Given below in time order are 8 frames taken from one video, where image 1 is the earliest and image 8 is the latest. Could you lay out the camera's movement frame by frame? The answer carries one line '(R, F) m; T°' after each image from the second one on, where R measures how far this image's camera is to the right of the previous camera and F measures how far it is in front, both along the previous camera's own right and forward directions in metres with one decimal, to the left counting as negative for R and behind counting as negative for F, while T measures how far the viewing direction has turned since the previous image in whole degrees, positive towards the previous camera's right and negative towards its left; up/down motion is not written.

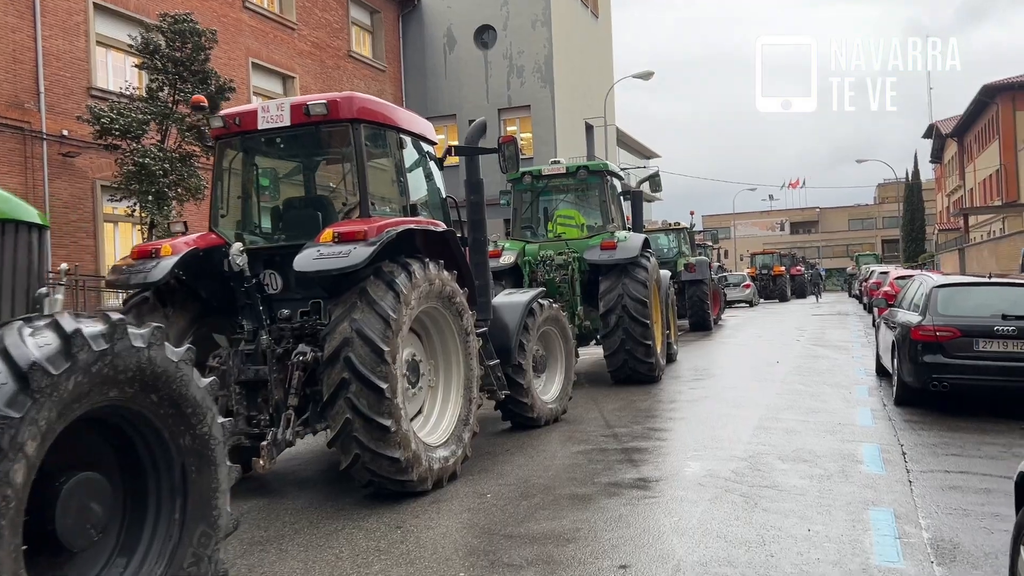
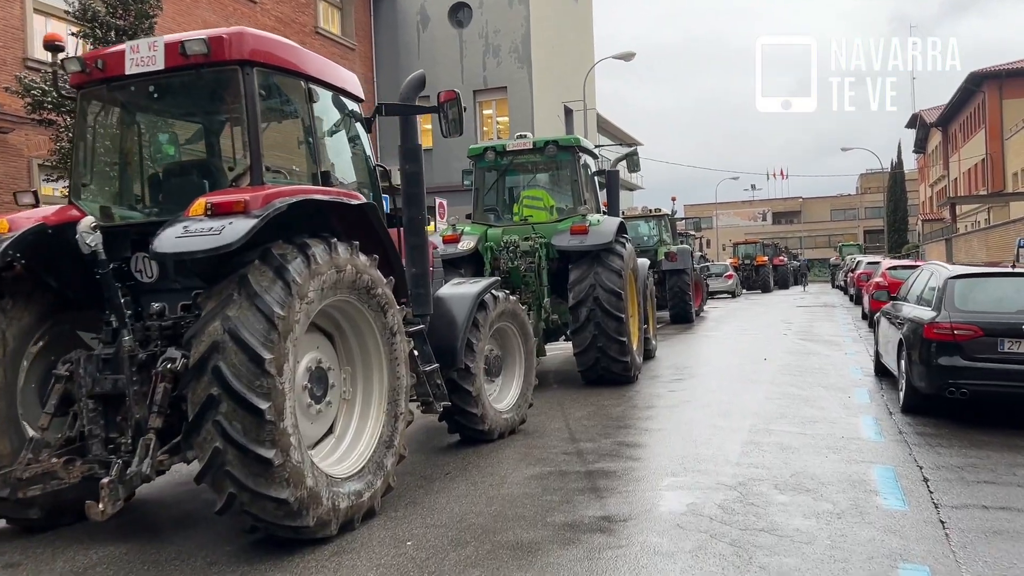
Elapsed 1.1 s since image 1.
(+0.3, +1.2) m; +1°
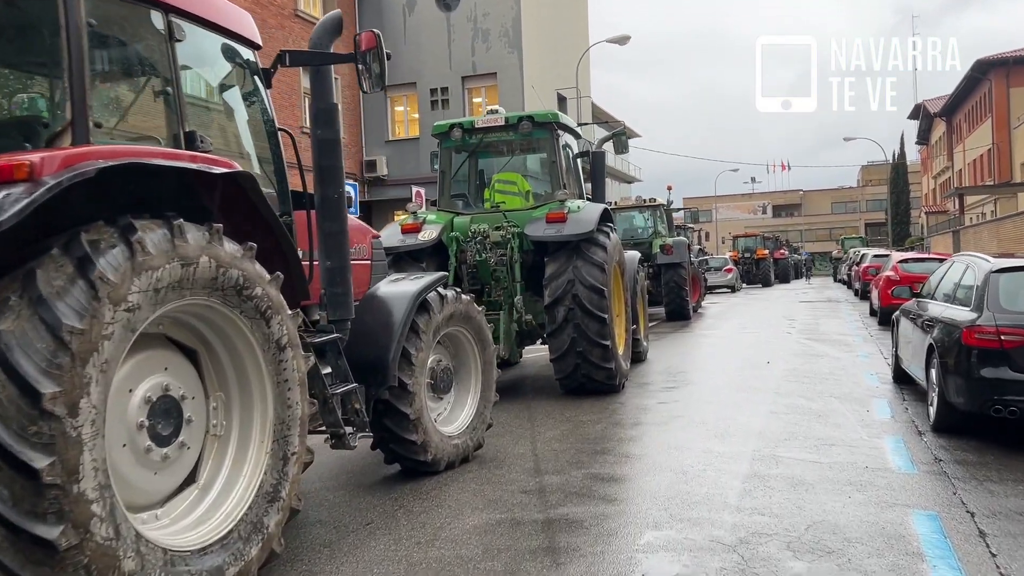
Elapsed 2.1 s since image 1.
(+0.3, +1.2) m; 0°
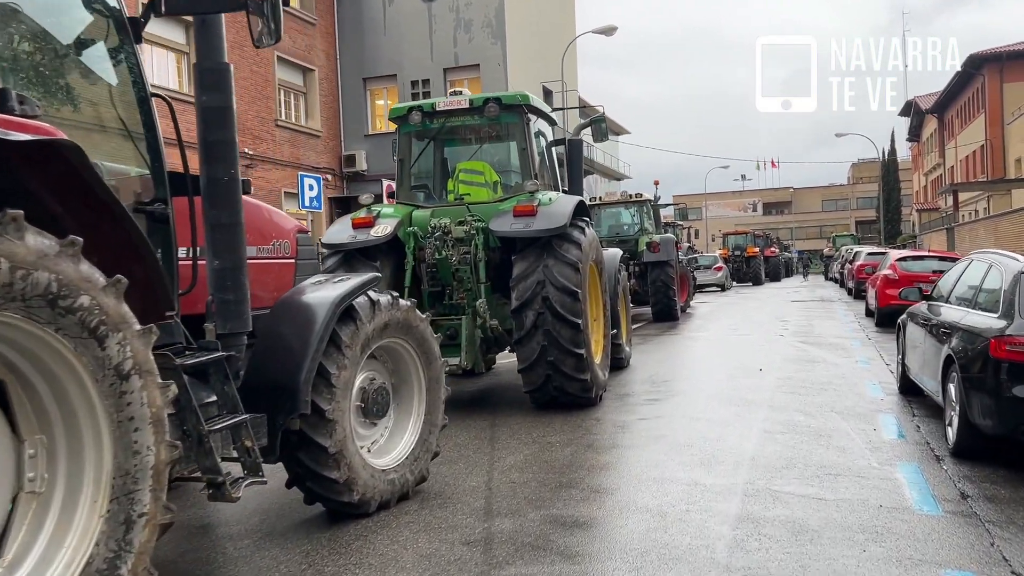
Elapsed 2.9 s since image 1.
(+0.2, +0.9) m; +1°
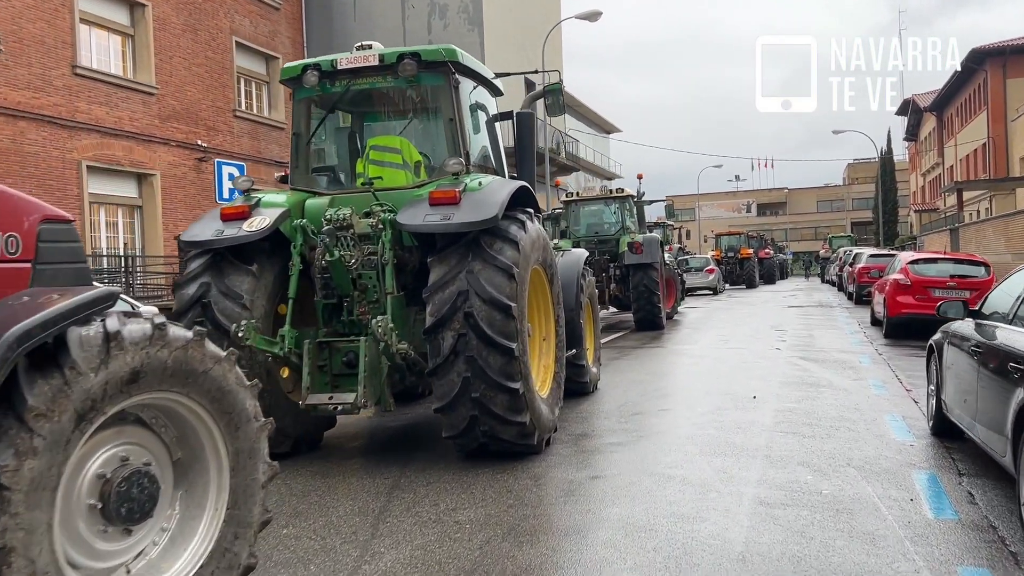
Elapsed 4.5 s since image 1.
(+0.5, +1.8) m; 0°
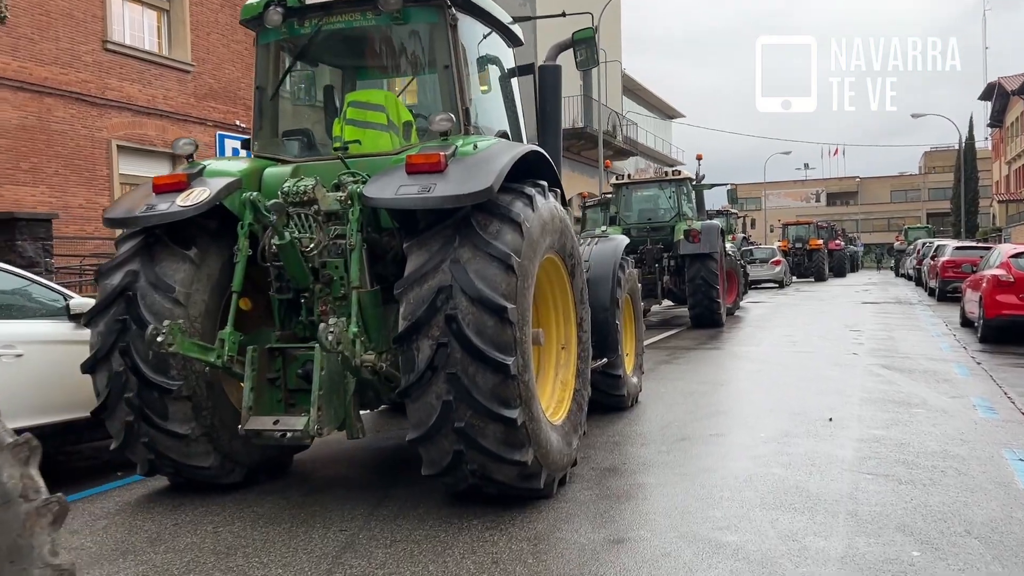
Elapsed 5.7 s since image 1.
(+0.3, +1.3) m; -4°
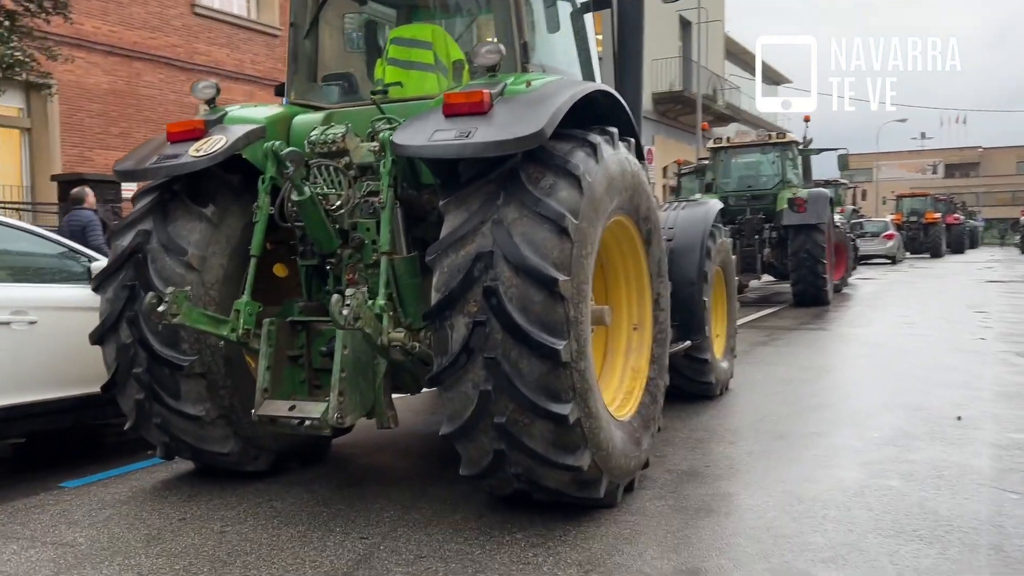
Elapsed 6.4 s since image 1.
(+0.2, +0.7) m; -6°
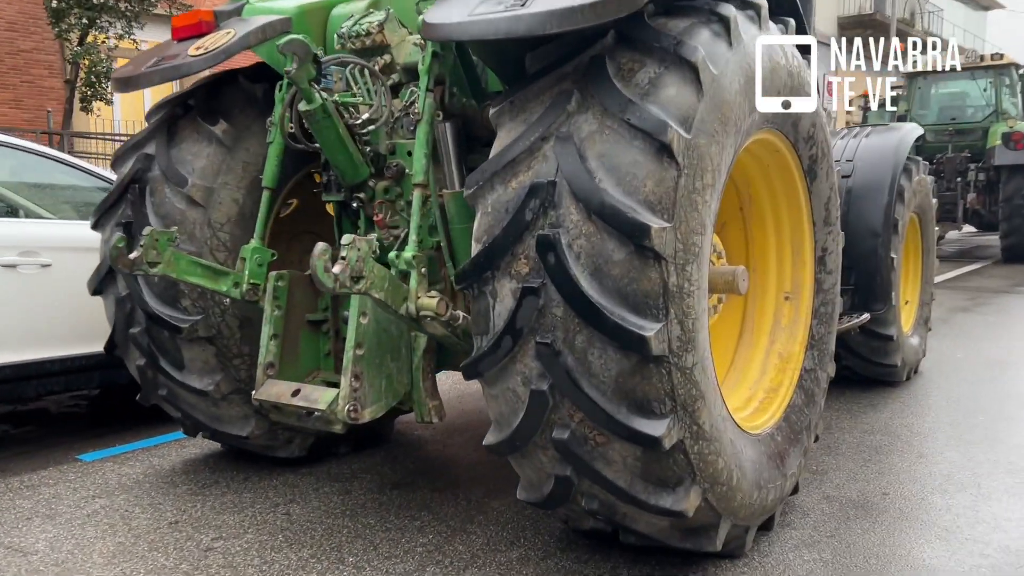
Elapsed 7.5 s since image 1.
(+0.2, +1.1) m; -11°
